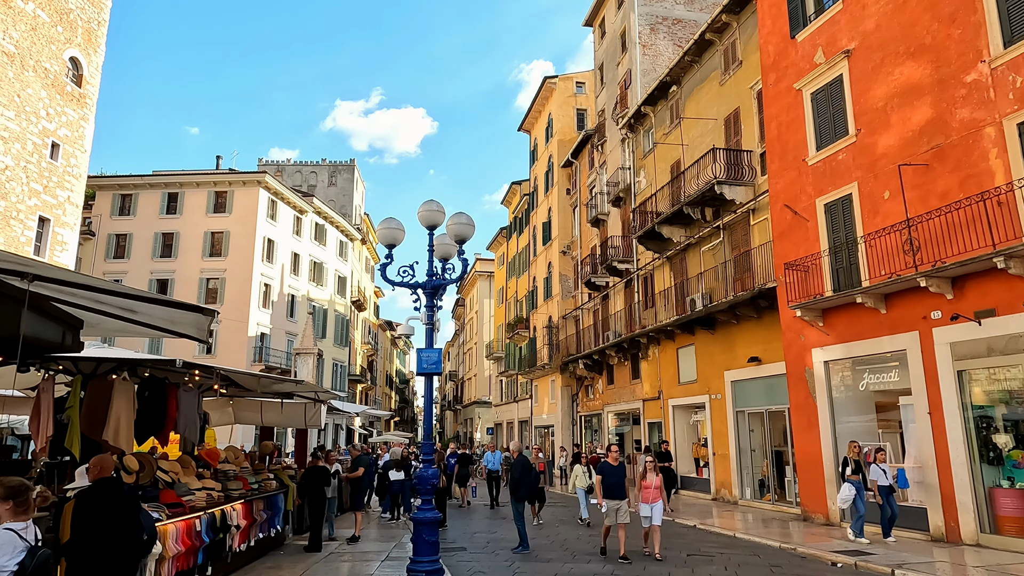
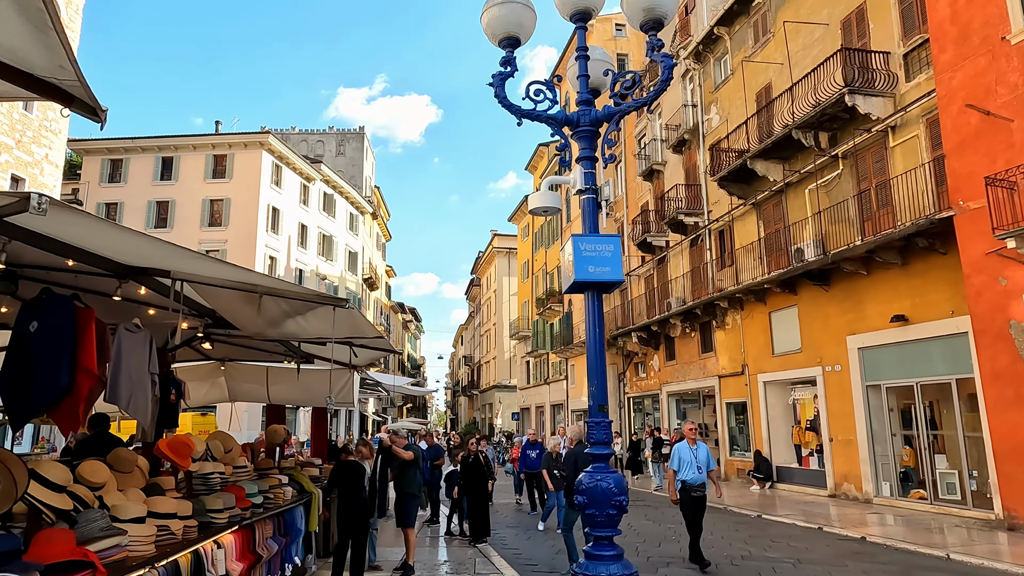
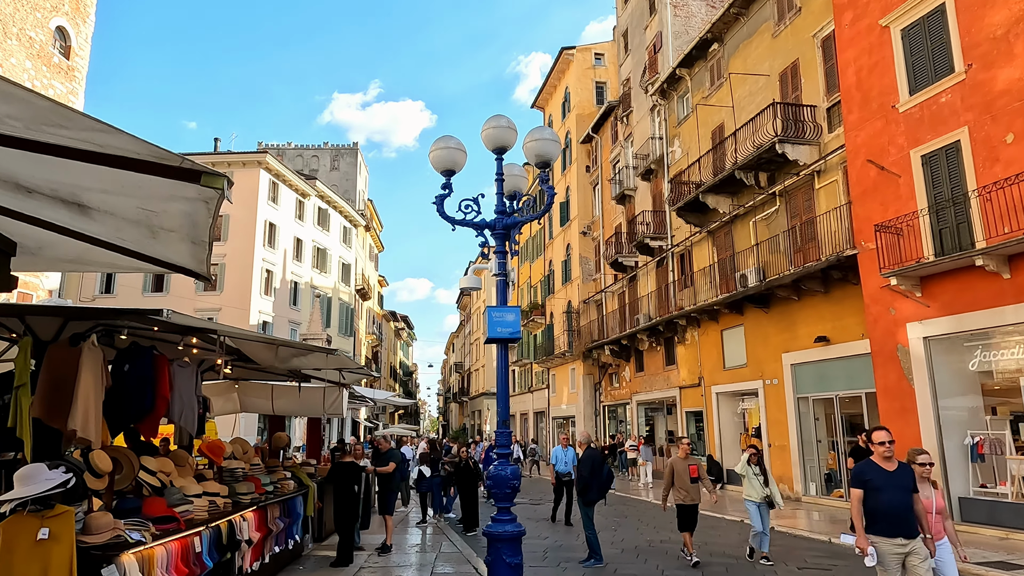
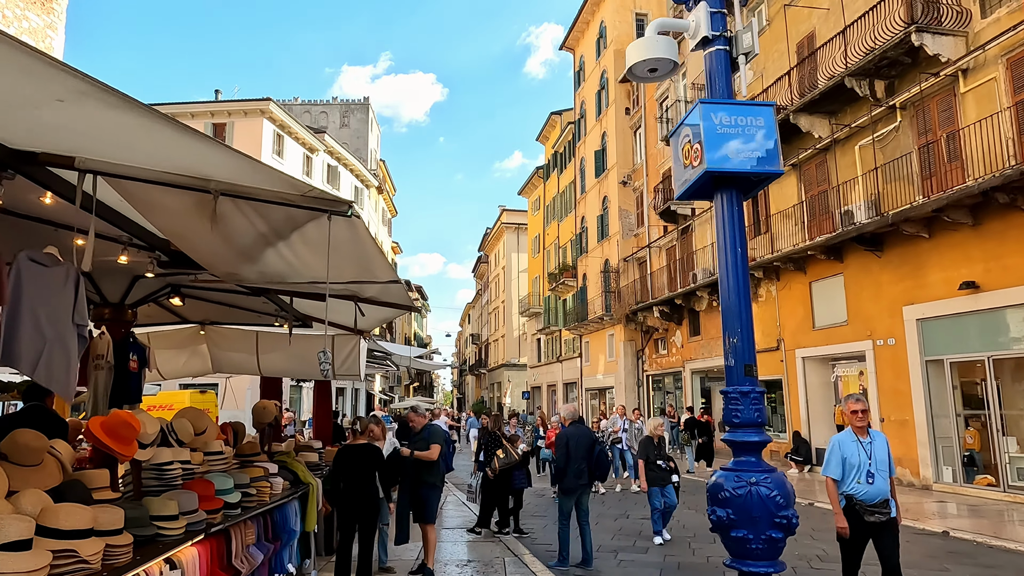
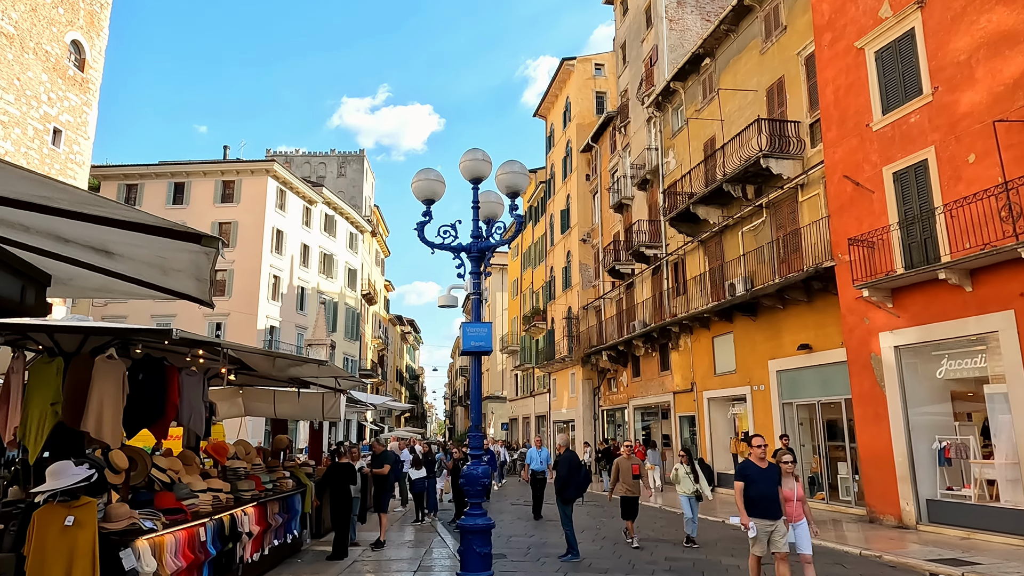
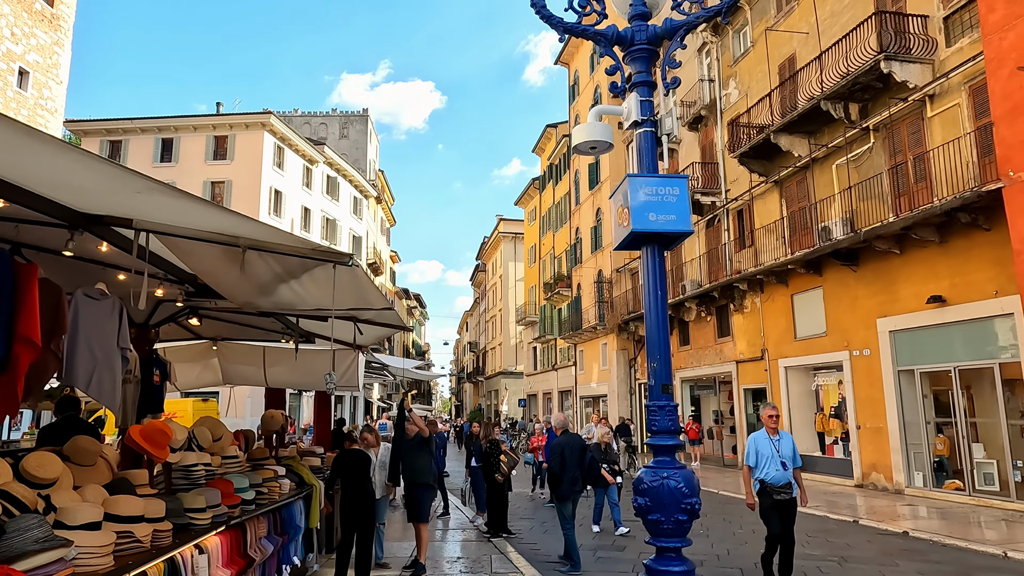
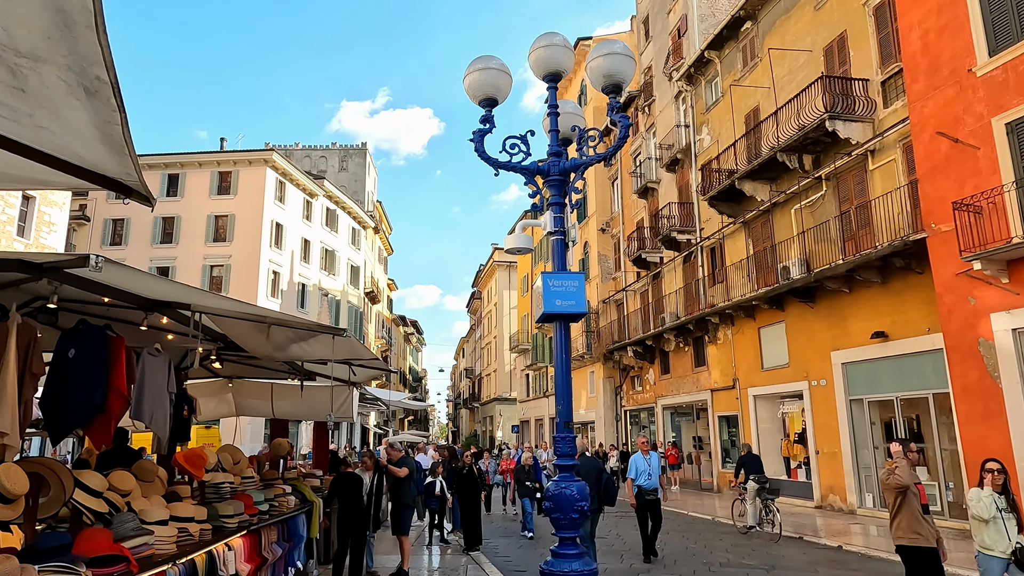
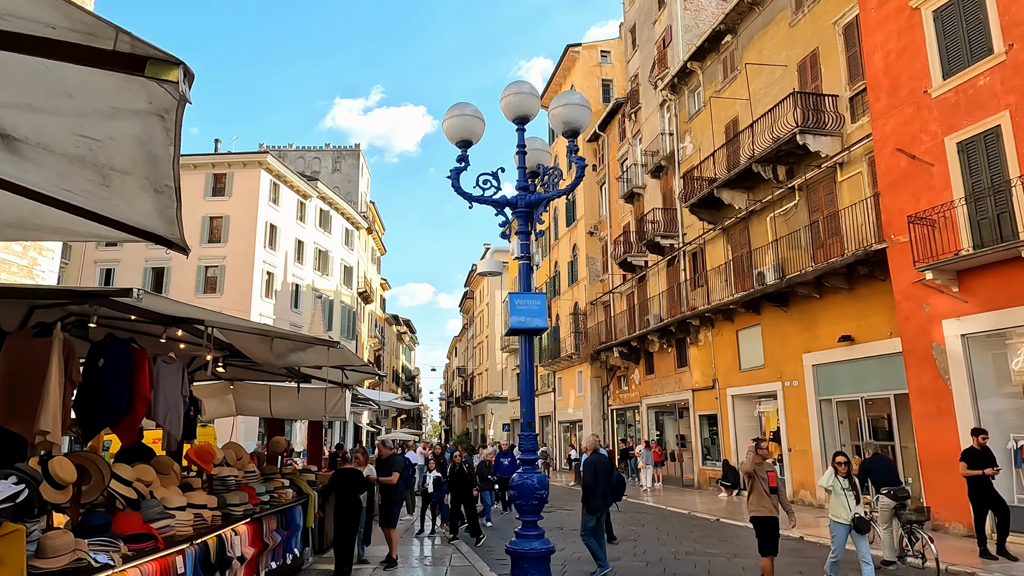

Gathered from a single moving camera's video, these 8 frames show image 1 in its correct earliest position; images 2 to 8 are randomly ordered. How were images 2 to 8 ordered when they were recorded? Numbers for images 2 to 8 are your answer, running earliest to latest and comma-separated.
5, 3, 8, 7, 2, 6, 4
